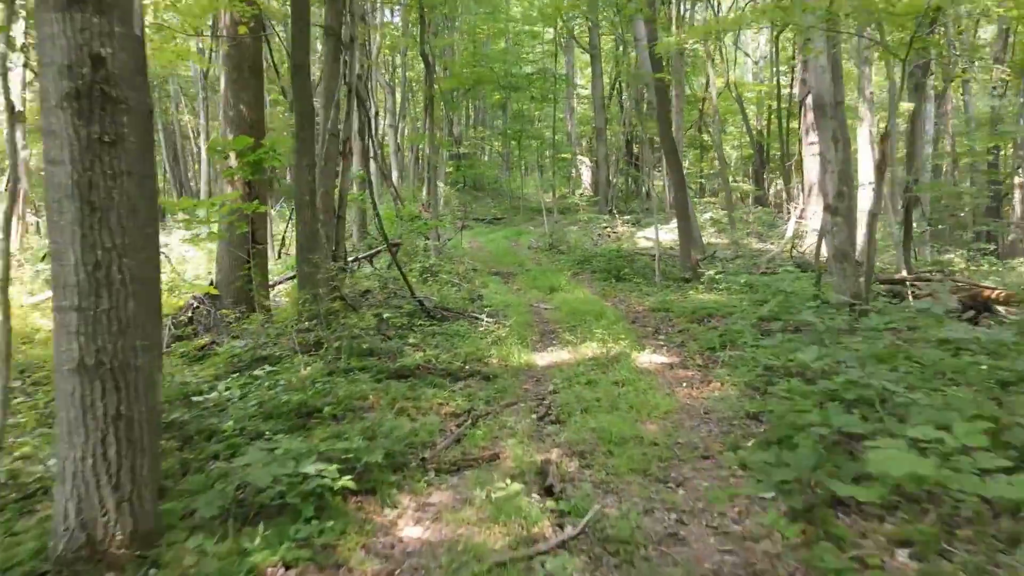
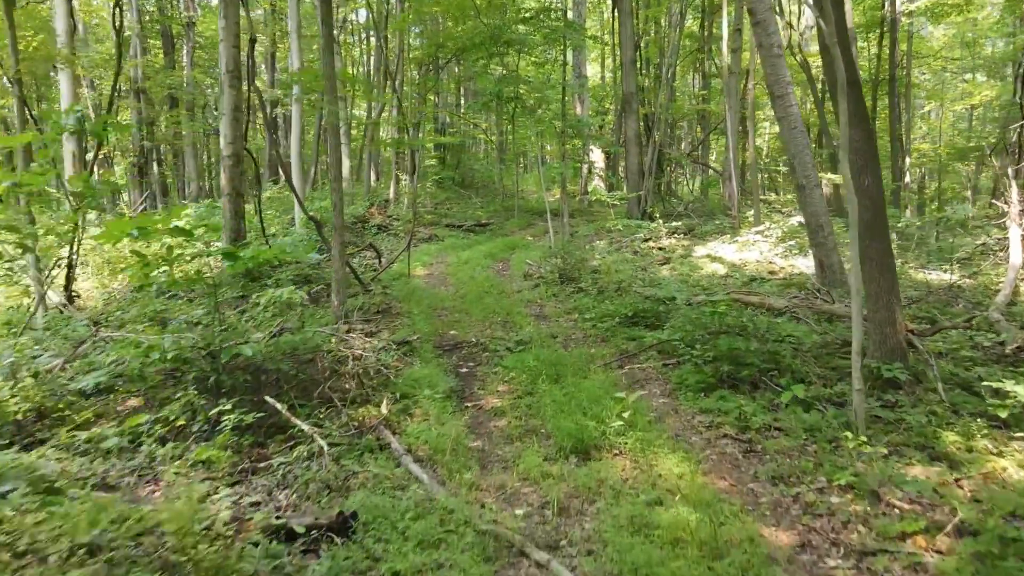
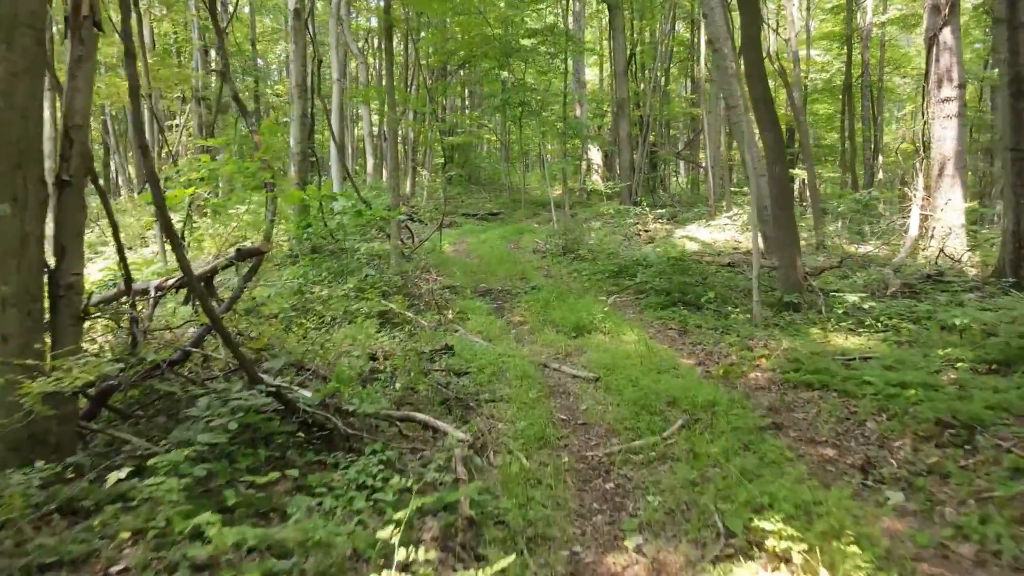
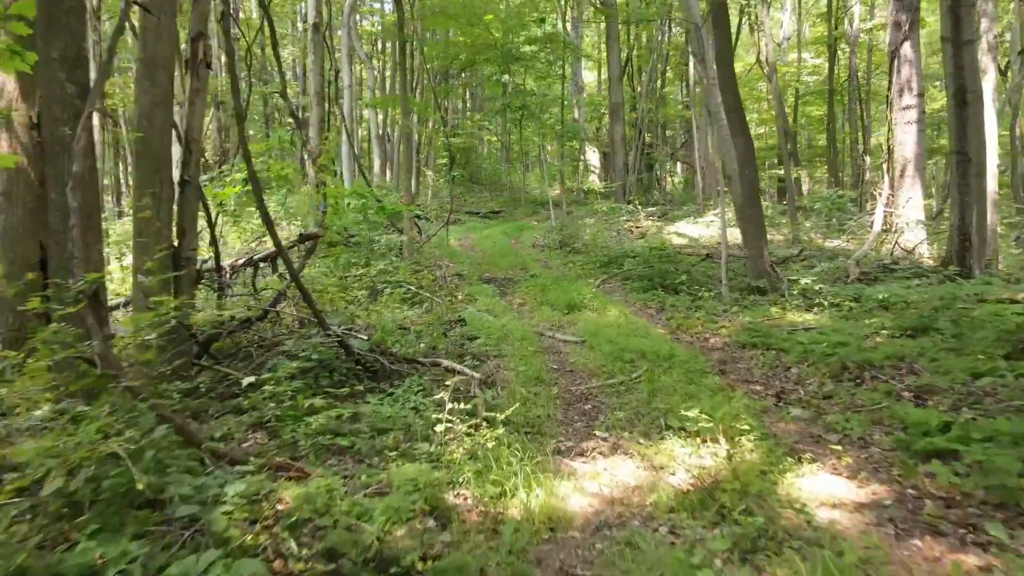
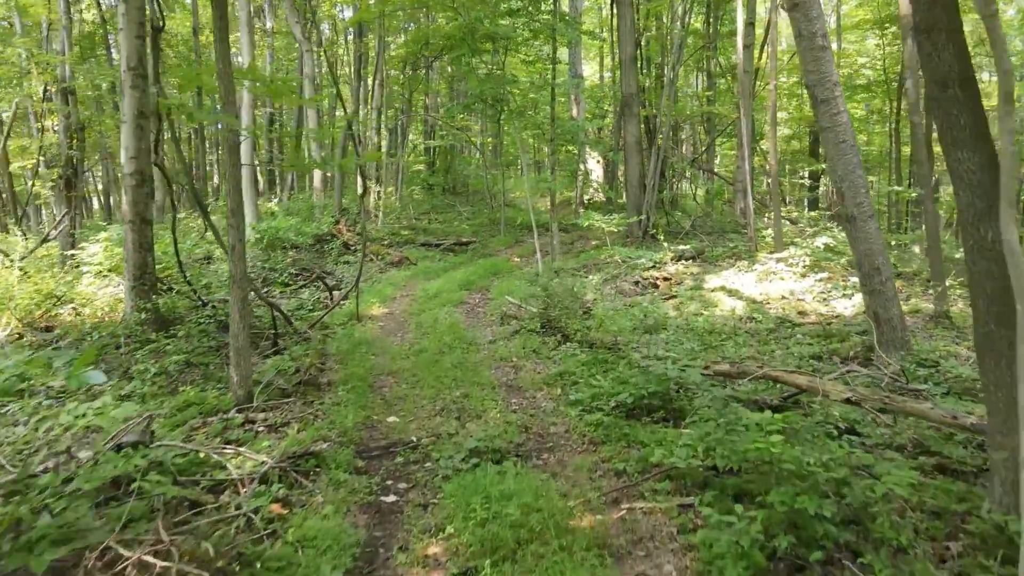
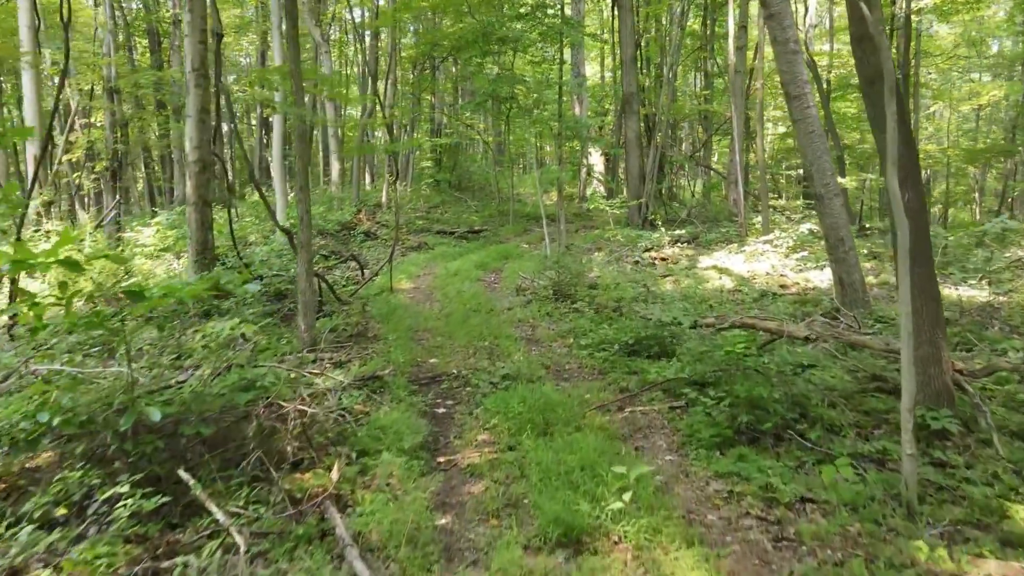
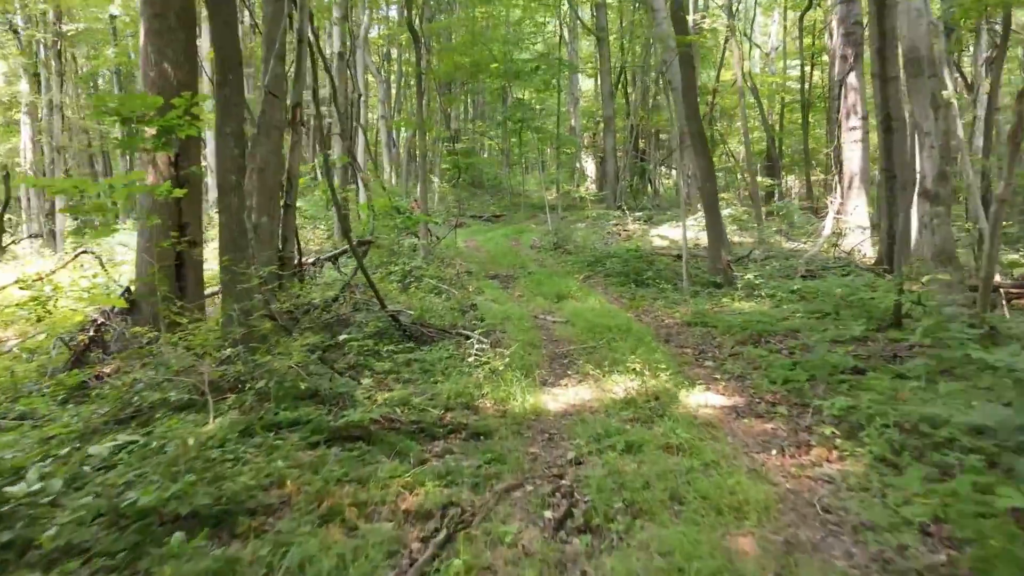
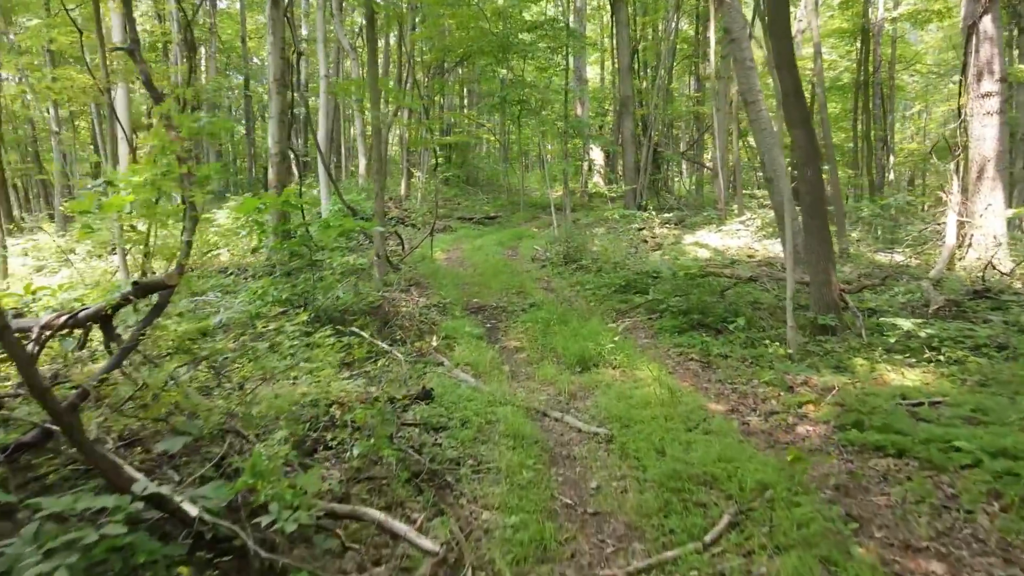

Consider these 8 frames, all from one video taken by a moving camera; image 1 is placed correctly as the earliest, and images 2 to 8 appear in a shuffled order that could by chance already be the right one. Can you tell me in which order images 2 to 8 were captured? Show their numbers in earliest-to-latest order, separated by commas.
7, 4, 3, 8, 2, 6, 5
